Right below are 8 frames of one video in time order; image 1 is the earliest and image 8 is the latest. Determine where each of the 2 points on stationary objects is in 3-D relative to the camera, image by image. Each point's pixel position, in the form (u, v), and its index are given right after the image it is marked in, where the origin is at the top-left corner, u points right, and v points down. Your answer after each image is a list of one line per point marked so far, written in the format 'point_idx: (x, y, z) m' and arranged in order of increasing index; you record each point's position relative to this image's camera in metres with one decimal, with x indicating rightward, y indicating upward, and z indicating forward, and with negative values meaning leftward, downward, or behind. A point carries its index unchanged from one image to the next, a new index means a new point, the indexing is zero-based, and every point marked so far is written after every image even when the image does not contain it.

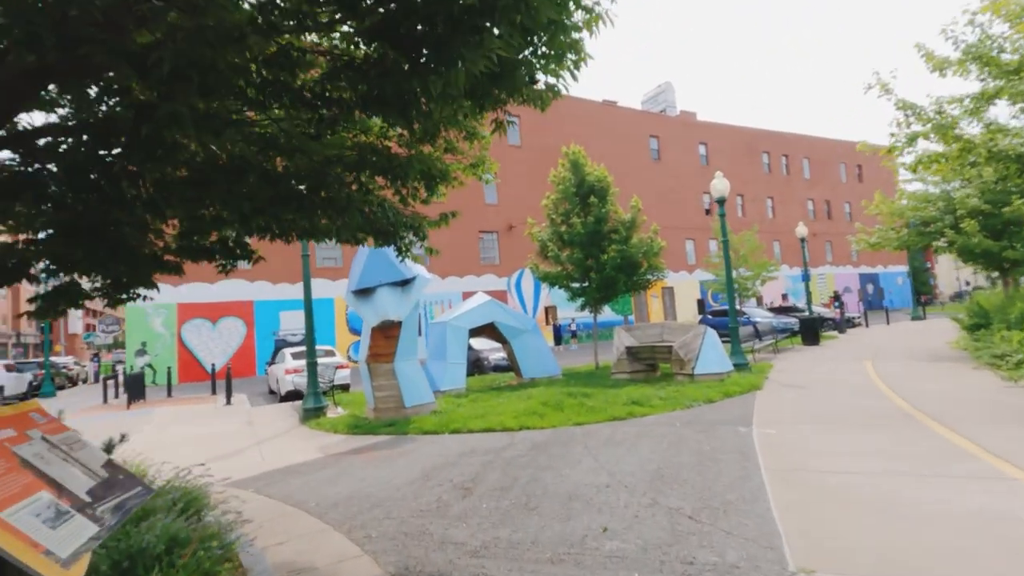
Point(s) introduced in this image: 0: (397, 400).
0: (-1.9, -1.9, +10.4) m
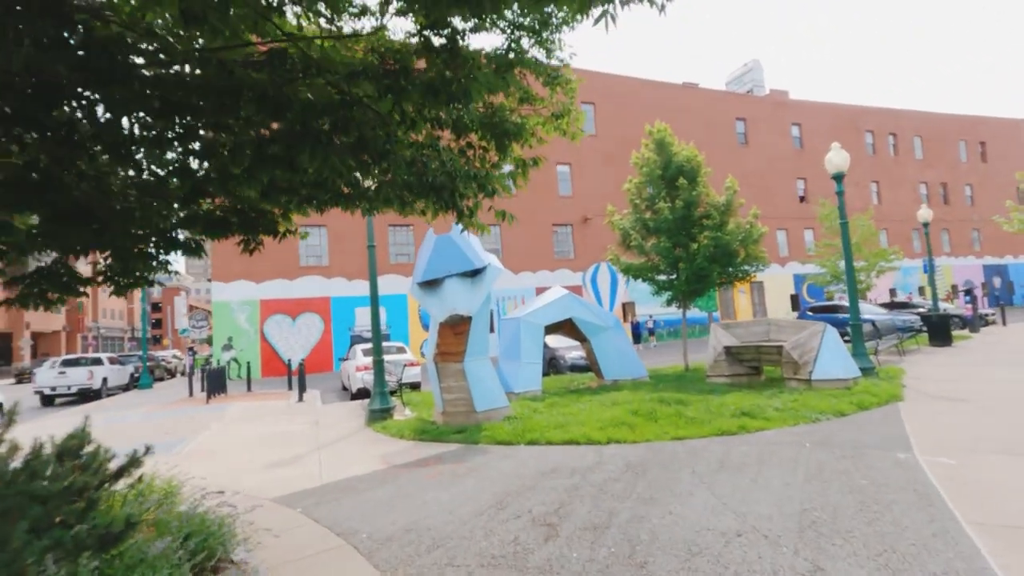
0: (-0.7, -1.7, +9.3) m
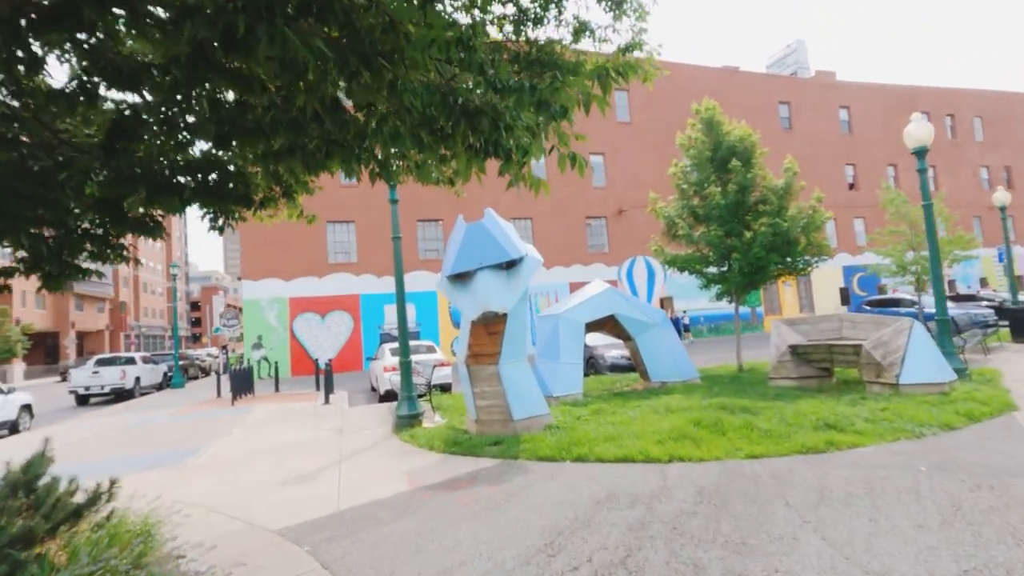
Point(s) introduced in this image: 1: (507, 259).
0: (-0.1, -1.7, +8.3) m
1: (-0.1, +0.4, +7.9) m
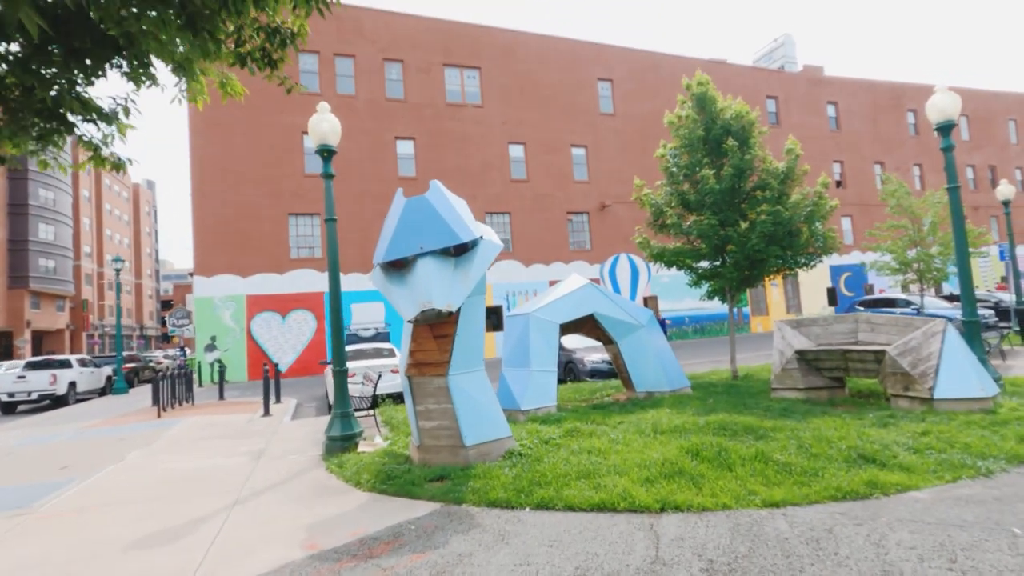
0: (-0.6, -1.6, +6.6) m
1: (-0.6, +0.4, +6.2) m
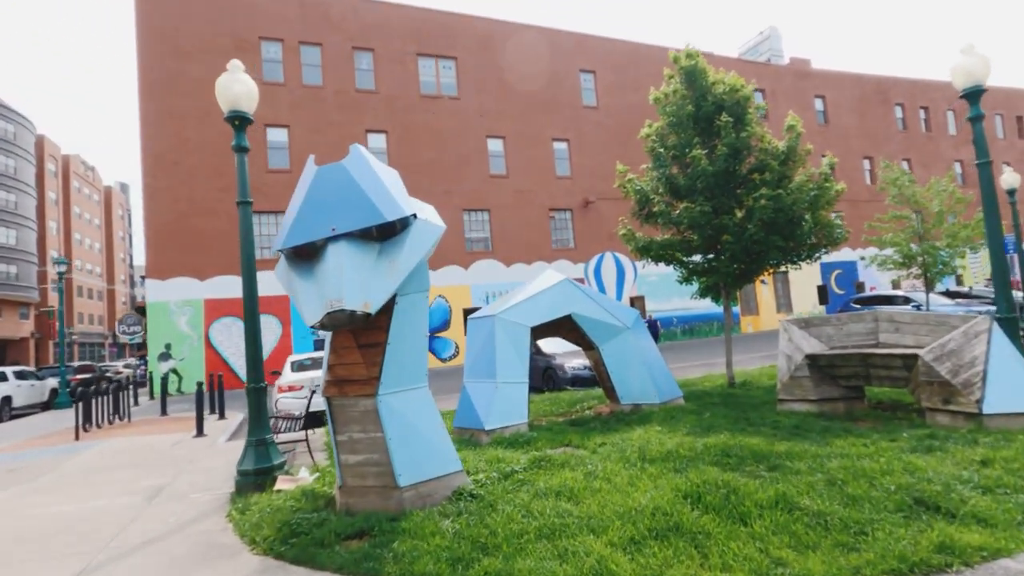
0: (-1.1, -1.5, +5.1) m
1: (-1.0, +0.5, +4.7) m
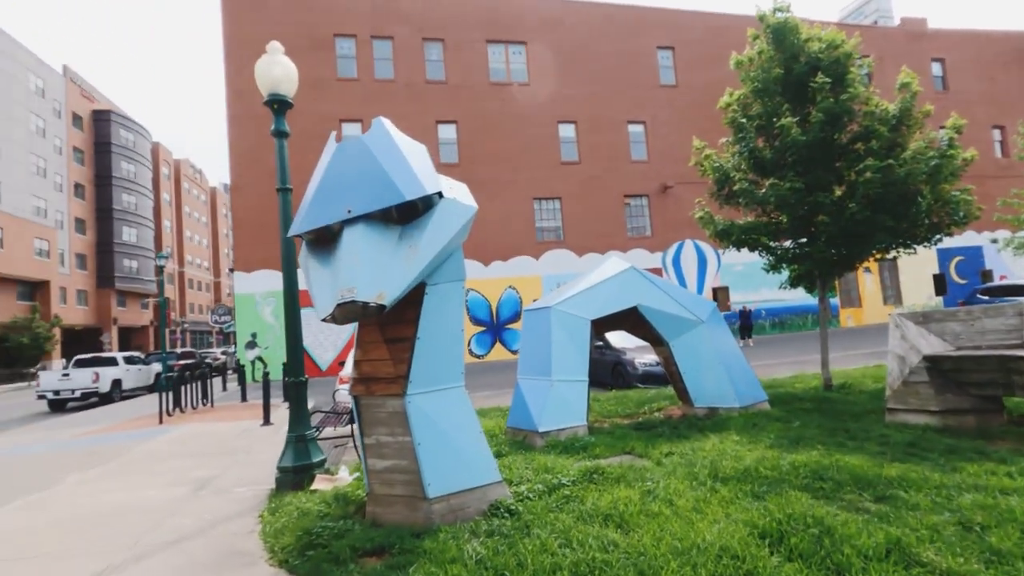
0: (-0.7, -1.4, +4.6) m
1: (-0.8, +0.6, +4.2) m
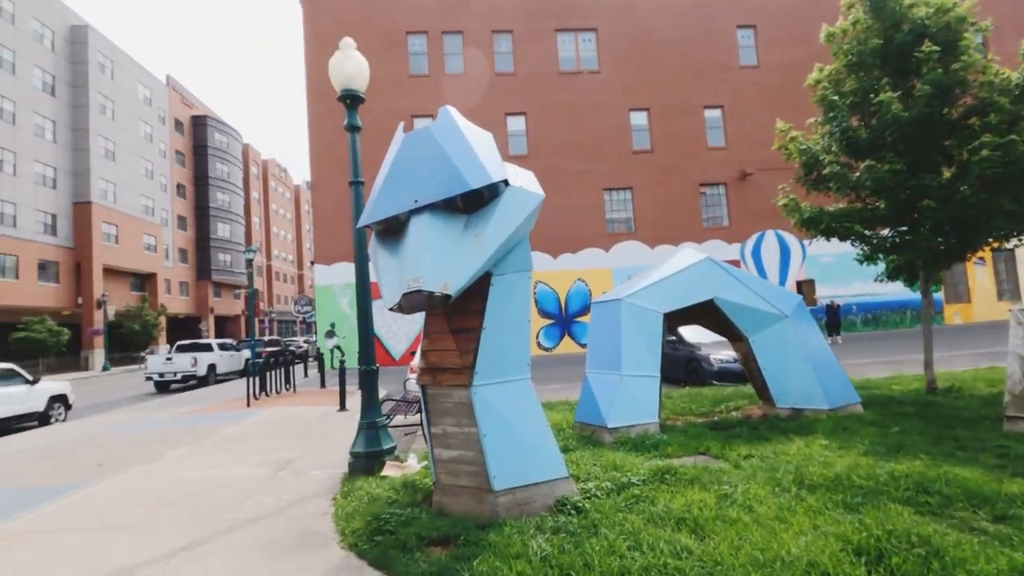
0: (-0.3, -1.4, +4.6) m
1: (-0.3, +0.6, +4.1) m
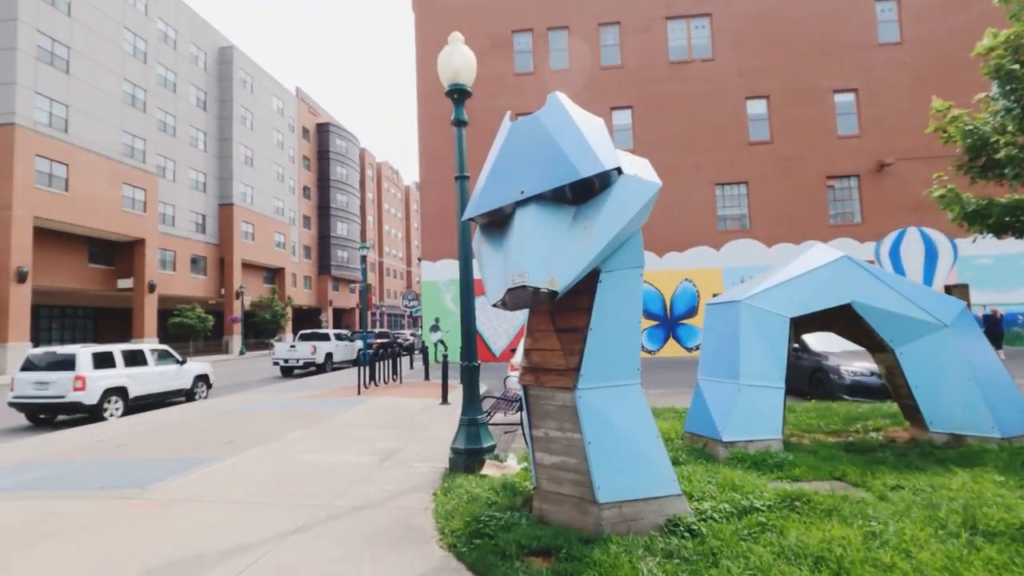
0: (+0.5, -1.3, +4.3) m
1: (+0.4, +0.7, +3.8) m
